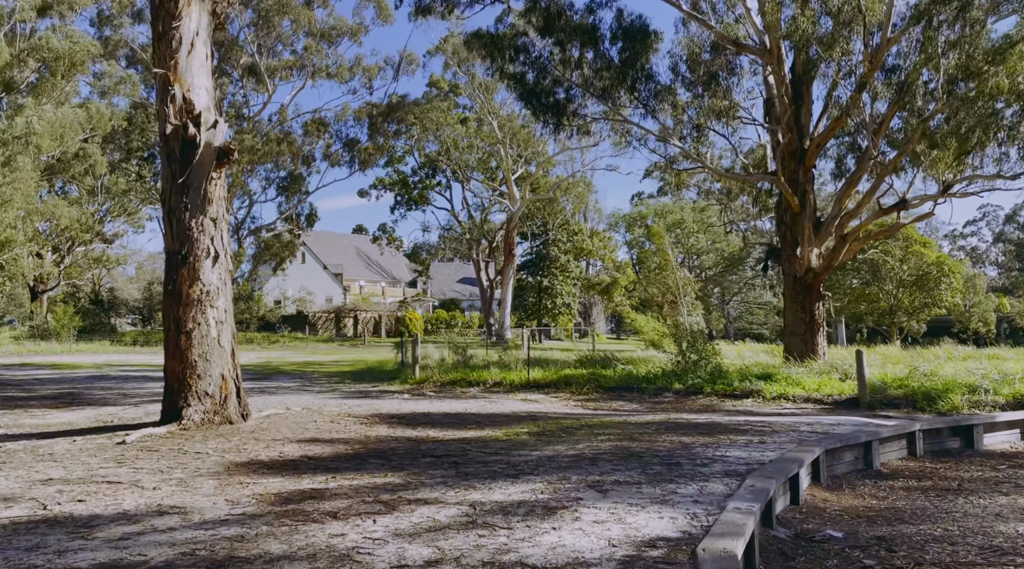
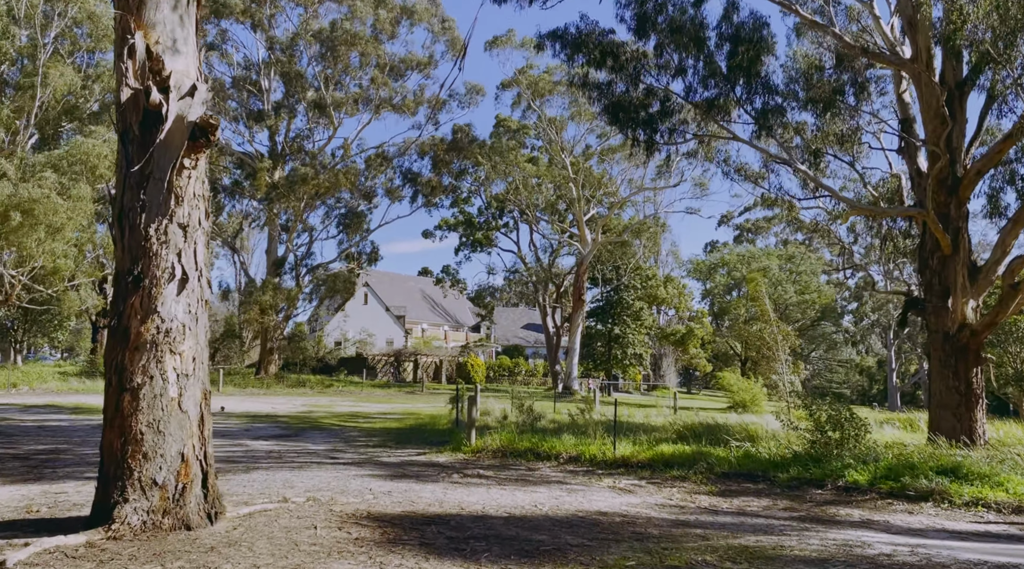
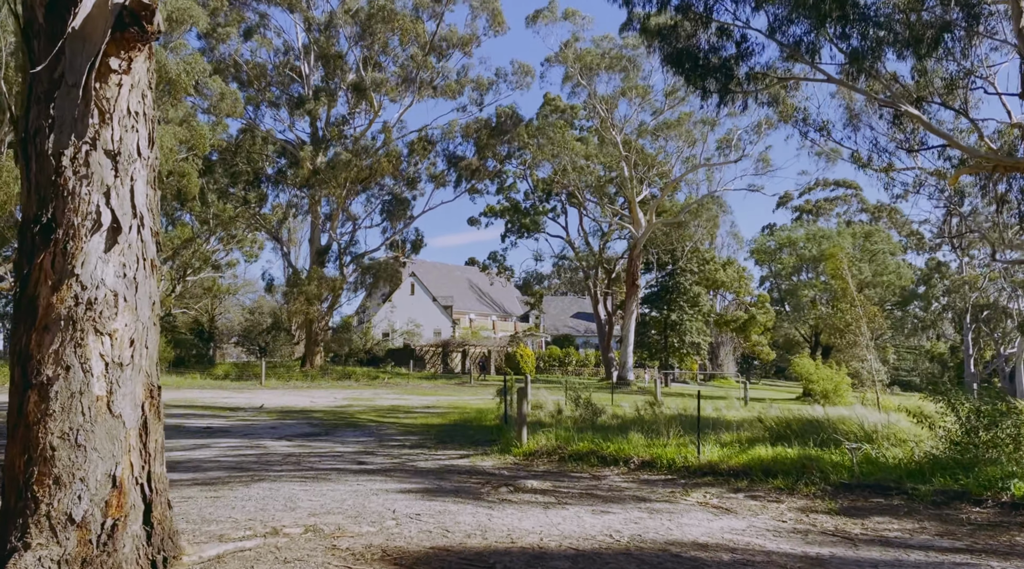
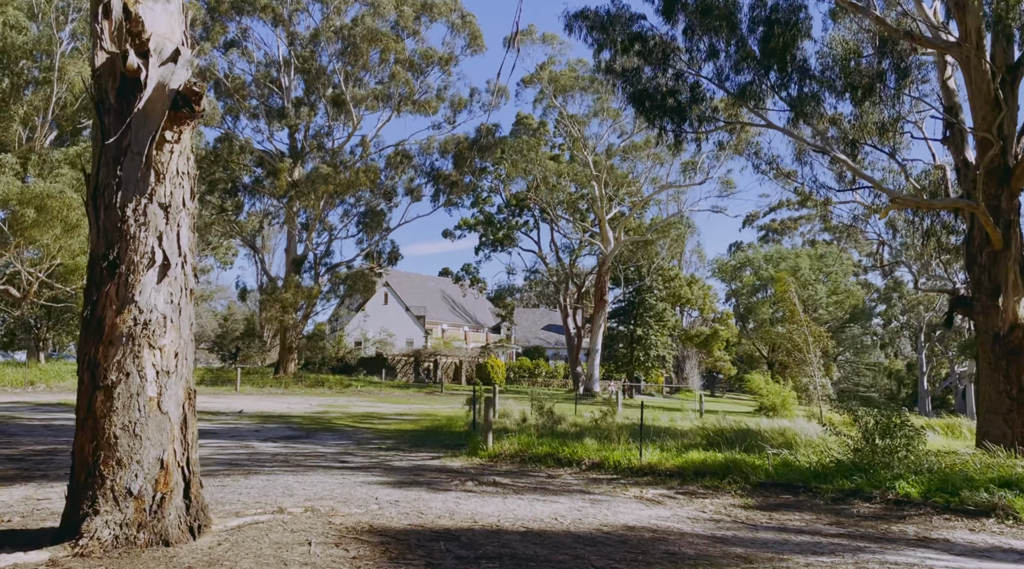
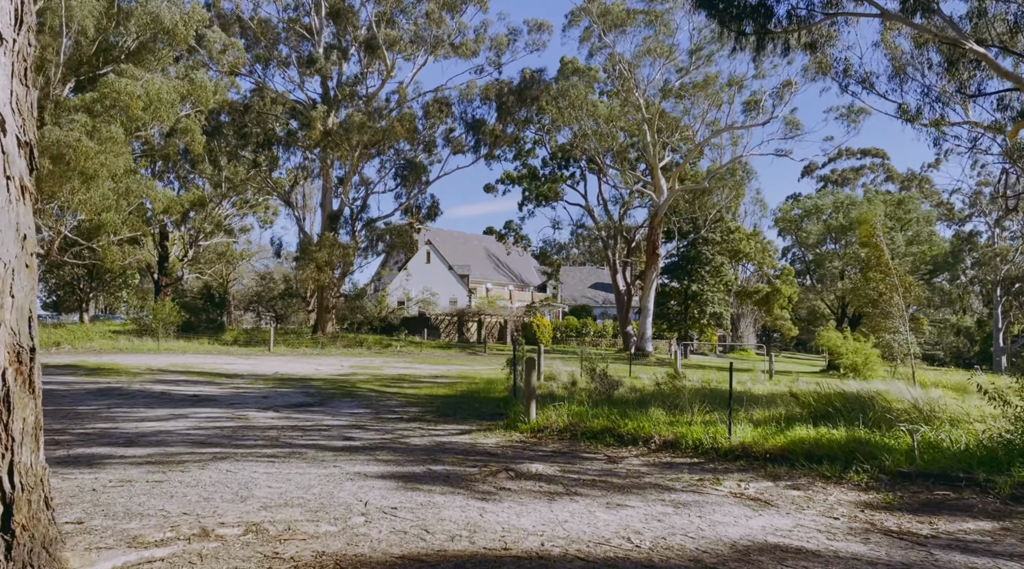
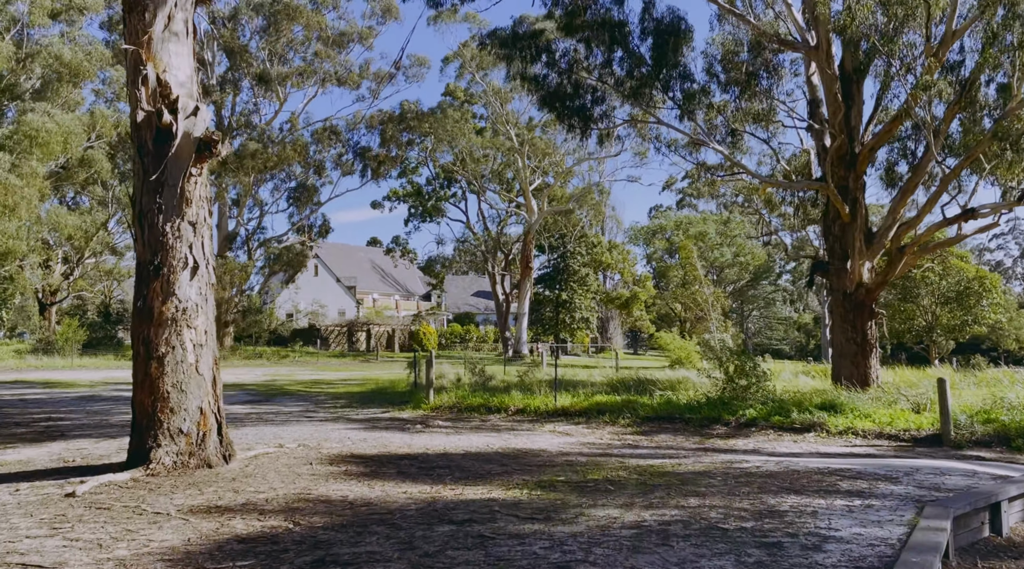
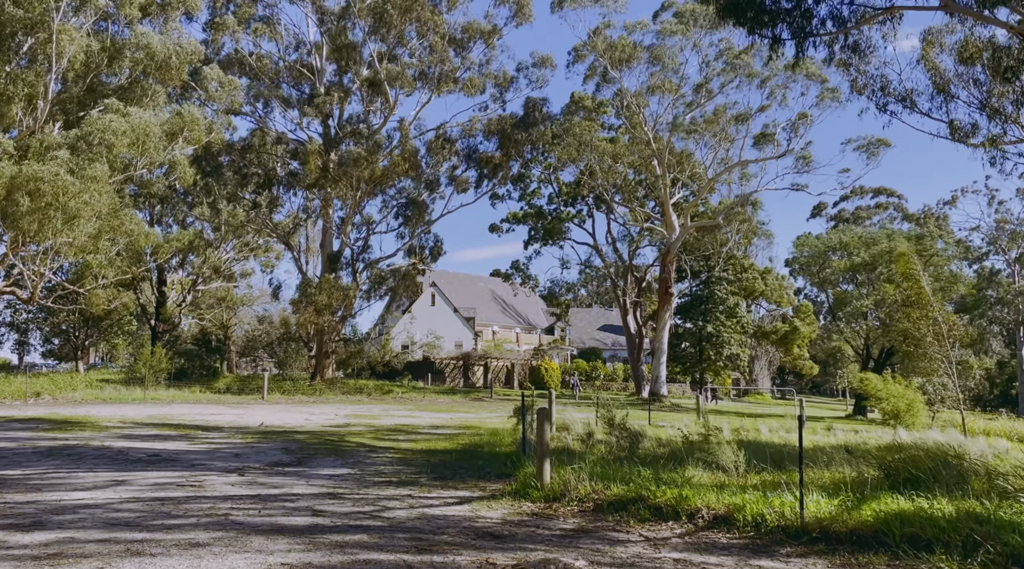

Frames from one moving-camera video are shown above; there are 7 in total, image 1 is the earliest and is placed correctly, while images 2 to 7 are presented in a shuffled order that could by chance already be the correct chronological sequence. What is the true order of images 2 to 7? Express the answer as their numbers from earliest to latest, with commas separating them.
6, 2, 4, 3, 5, 7
